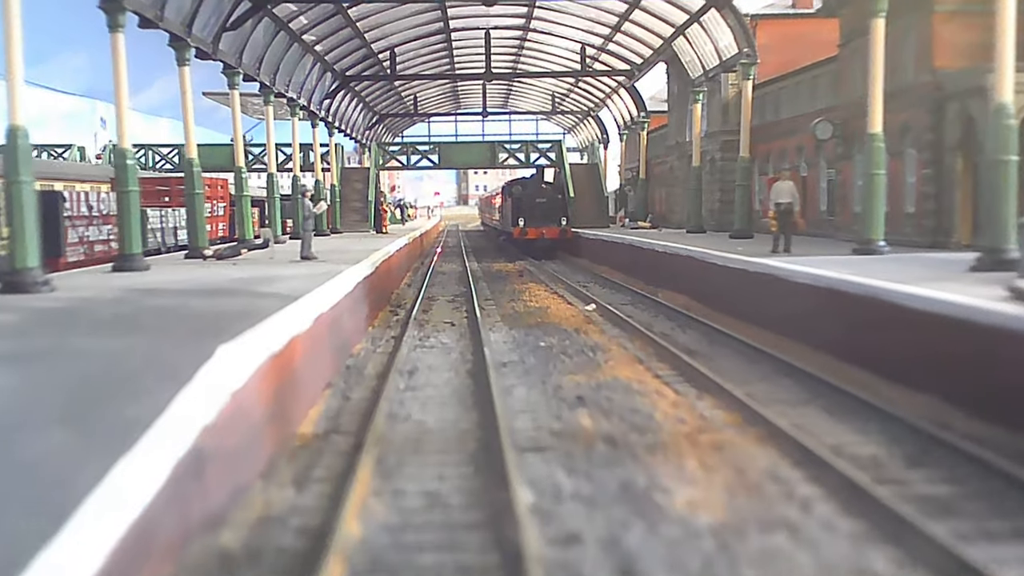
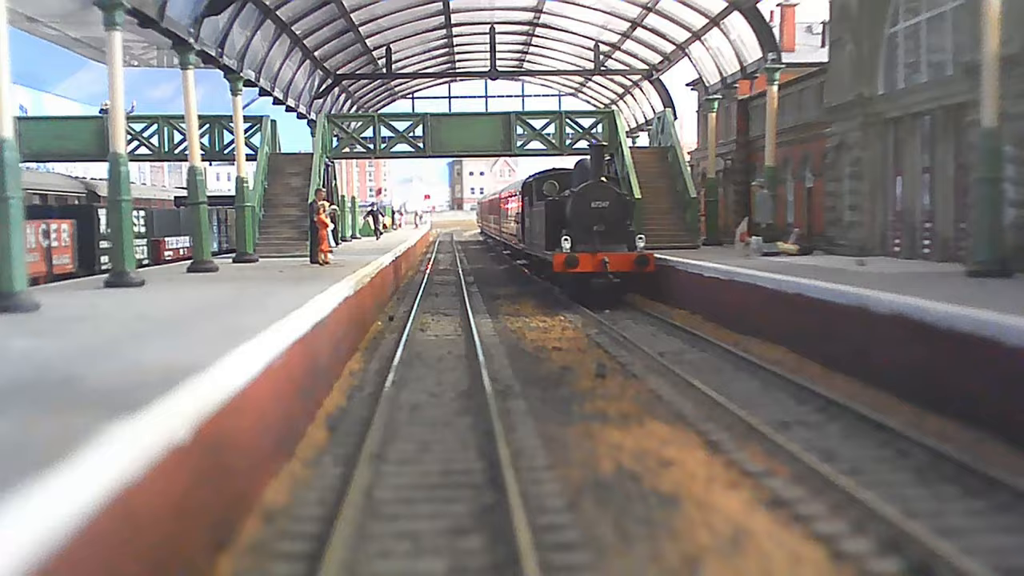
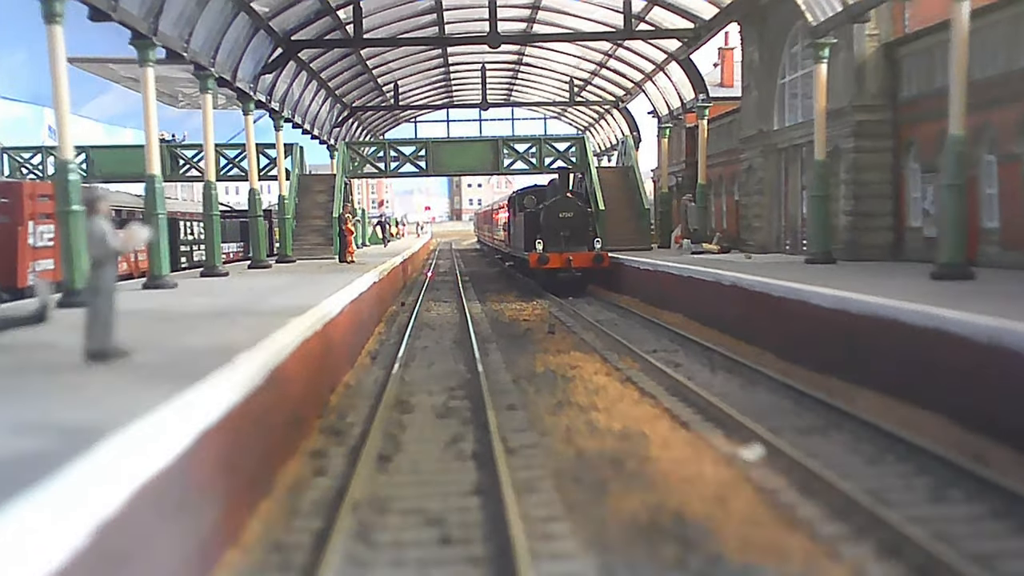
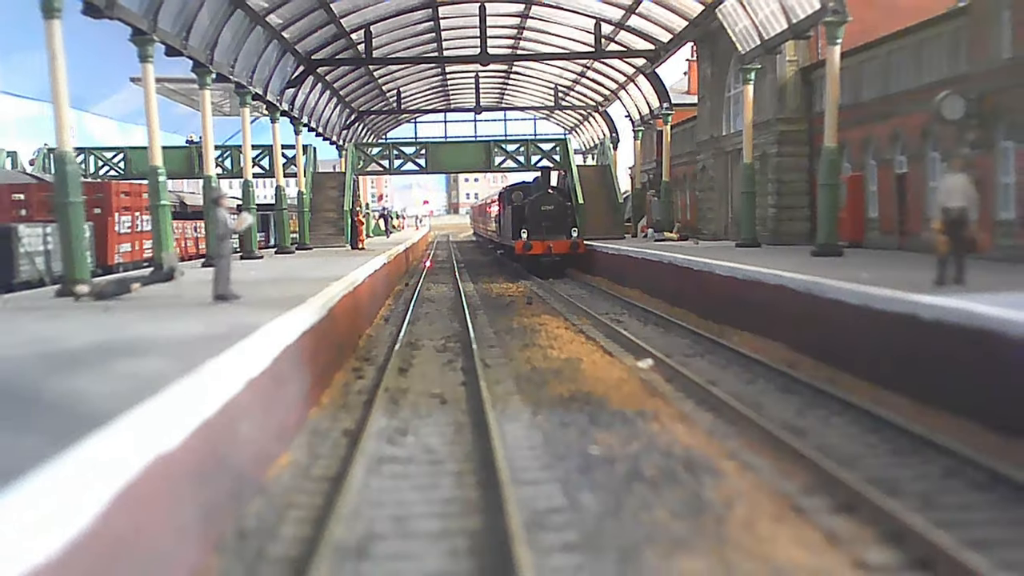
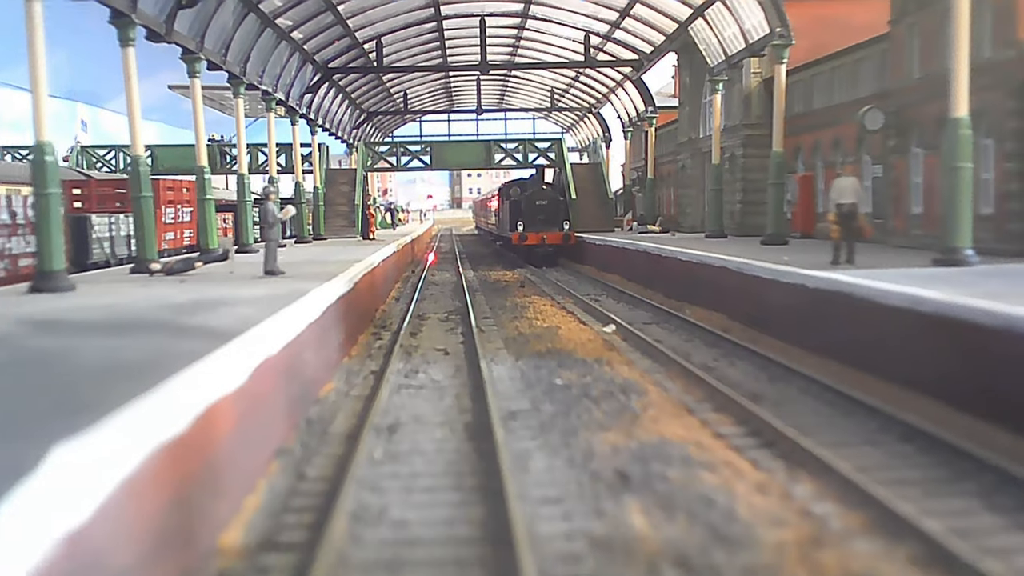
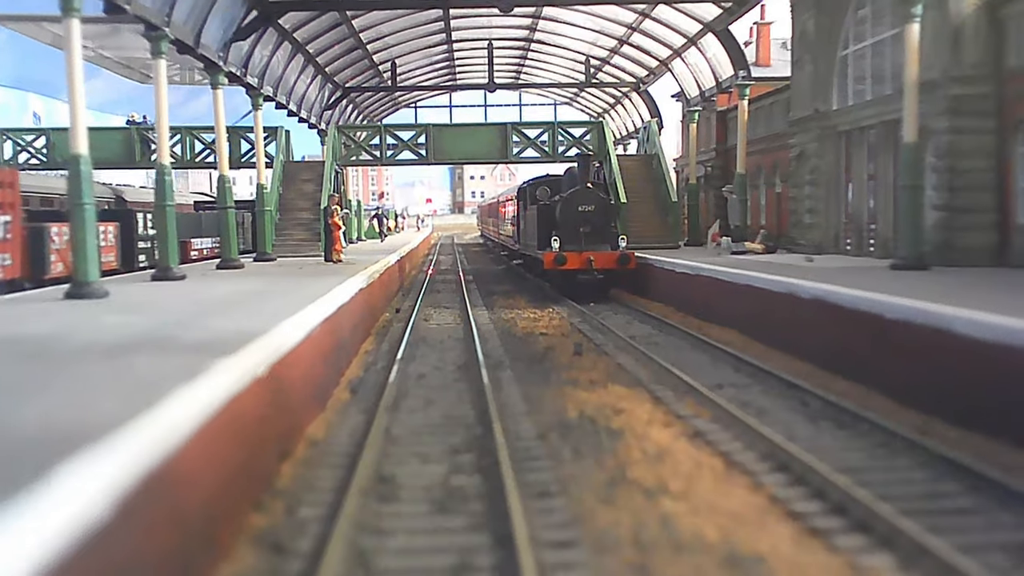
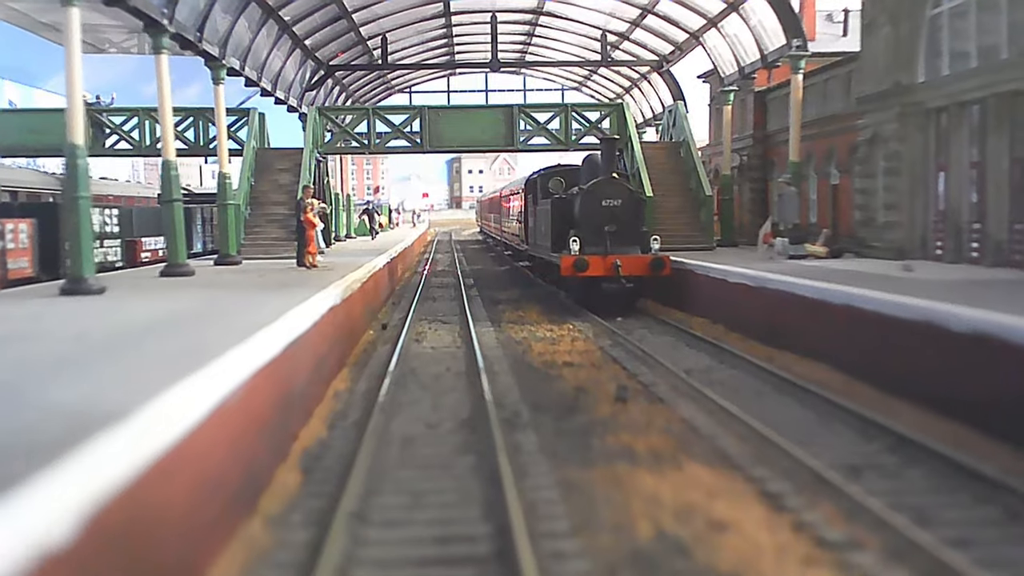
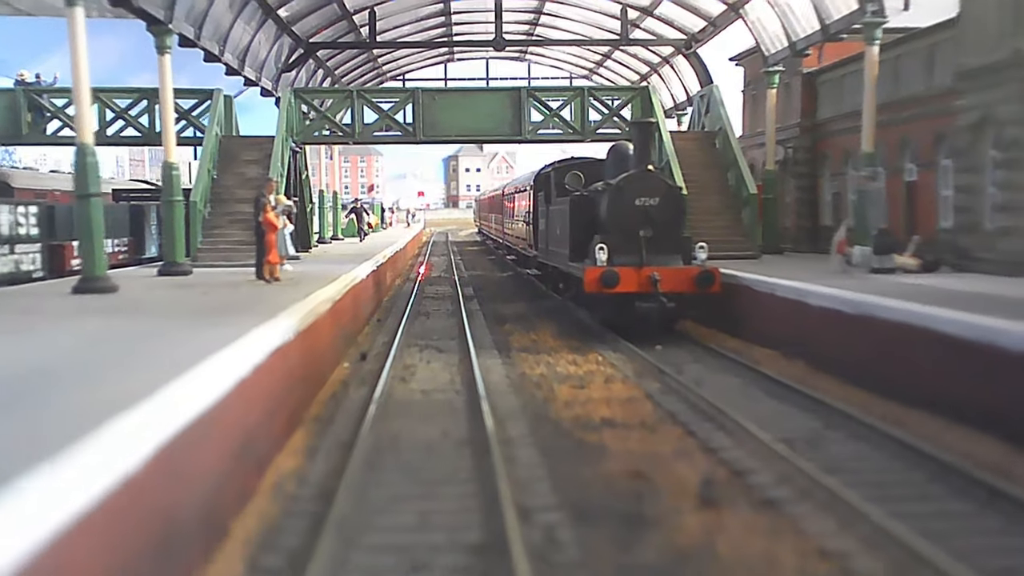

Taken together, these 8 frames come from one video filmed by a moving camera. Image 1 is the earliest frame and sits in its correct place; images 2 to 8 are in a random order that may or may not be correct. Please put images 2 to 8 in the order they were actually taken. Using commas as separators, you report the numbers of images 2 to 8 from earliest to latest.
5, 4, 3, 6, 2, 7, 8
